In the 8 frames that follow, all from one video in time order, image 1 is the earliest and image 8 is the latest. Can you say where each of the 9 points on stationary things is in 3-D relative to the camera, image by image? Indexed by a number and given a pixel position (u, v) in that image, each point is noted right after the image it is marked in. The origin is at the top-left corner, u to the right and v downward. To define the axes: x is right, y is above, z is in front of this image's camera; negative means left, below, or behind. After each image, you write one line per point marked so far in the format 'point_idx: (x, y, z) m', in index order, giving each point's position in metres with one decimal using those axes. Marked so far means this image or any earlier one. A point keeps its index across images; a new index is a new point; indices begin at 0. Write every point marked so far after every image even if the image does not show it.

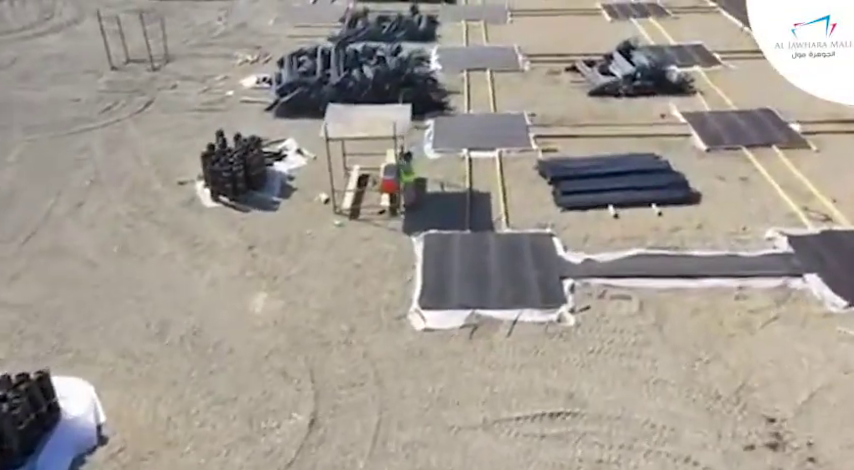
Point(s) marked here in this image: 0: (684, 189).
0: (+5.4, +1.0, +16.6) m
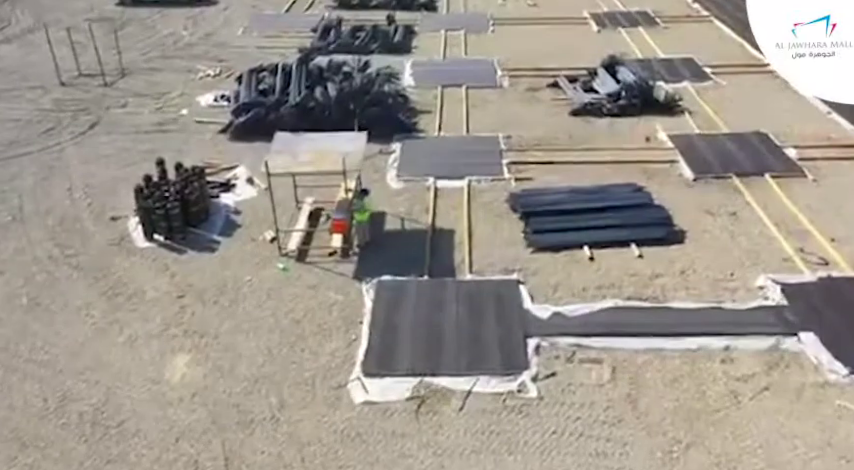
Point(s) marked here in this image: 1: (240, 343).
0: (+4.6, +0.1, +15.1) m
1: (-2.8, -1.6, +12.0) m
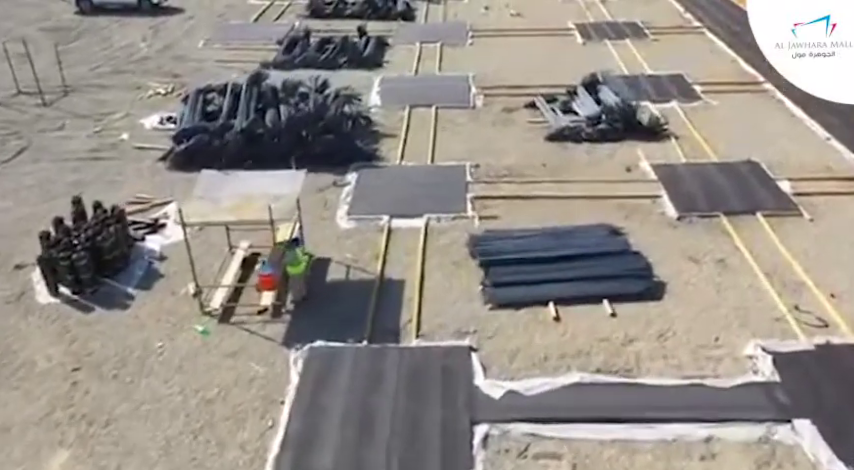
0: (+3.6, -0.8, +13.3) m
1: (-3.8, -2.5, +10.2) m
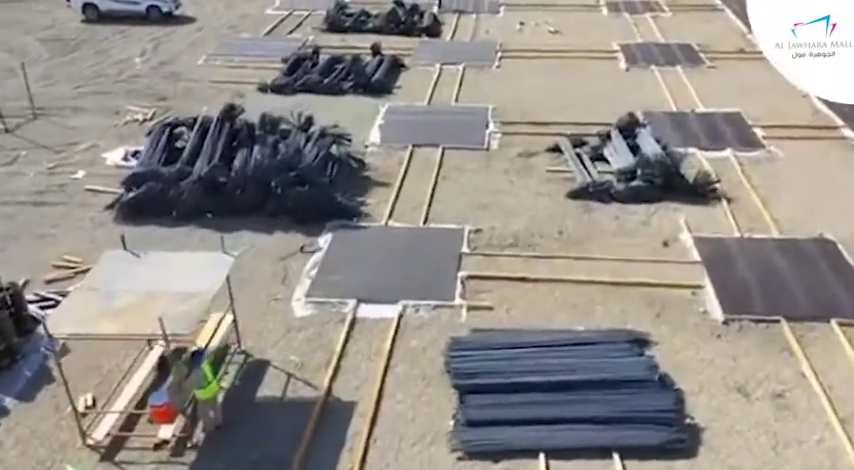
0: (+3.0, -2.4, +9.8) m
1: (-4.6, -3.9, +7.2) m
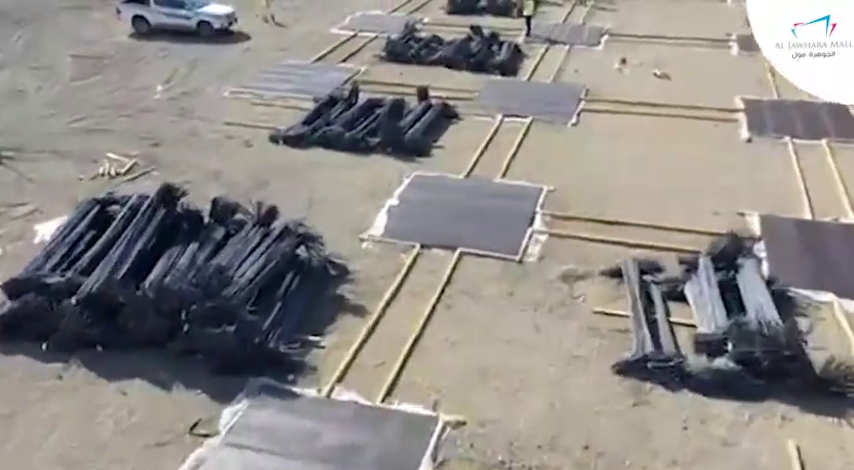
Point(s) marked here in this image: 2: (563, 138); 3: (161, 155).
0: (+1.4, -4.9, +4.2) m
1: (-6.7, -5.8, +2.9) m
2: (+3.3, +2.4, +19.1) m
3: (-6.2, +1.9, +18.5) m
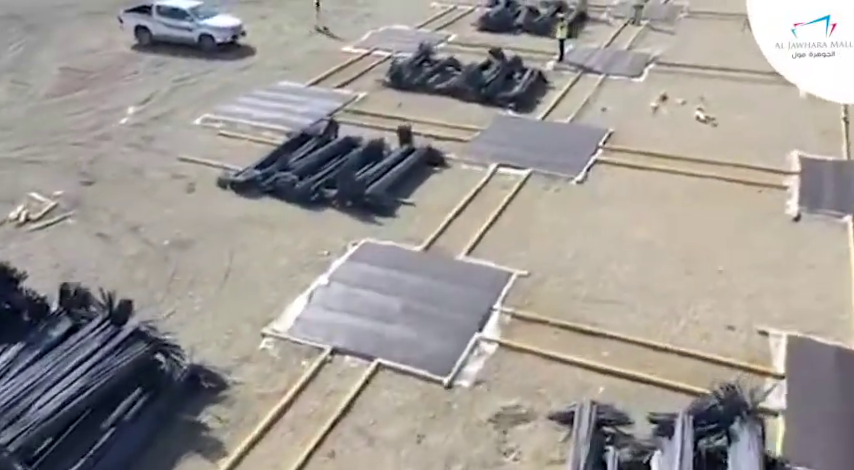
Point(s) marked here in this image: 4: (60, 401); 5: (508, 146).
0: (-1.1, -6.3, +1.0) m
1: (-9.3, -6.8, +0.5) m
2: (+2.7, +0.7, +15.6) m
3: (-6.9, +0.8, +16.0) m
4: (-4.1, -1.8, +8.8) m
5: (+1.8, +2.1, +18.0) m
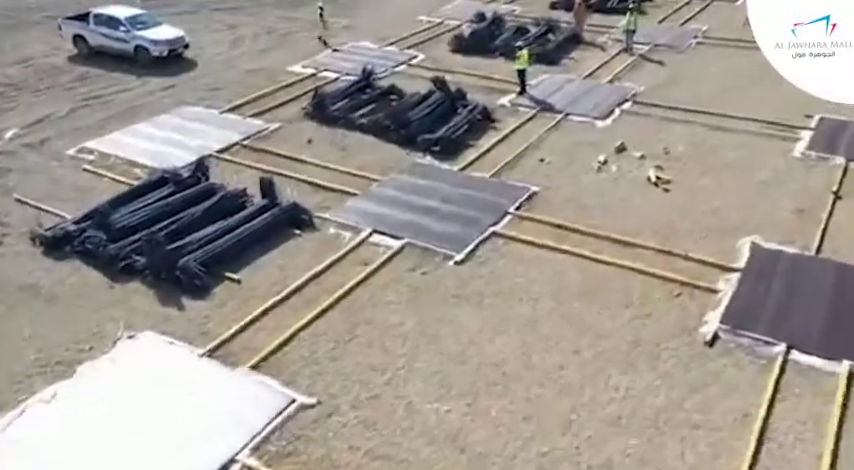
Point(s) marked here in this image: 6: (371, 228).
0: (-5.5, -7.6, -1.8) m
1: (-13.8, -7.5, -1.6) m
2: (0.0, -0.8, +12.3) m
3: (-9.5, -0.2, +13.6) m
4: (-7.5, -2.9, +6.2) m
5: (-0.5, +0.6, +14.8) m
6: (-1.0, +0.1, +13.8) m
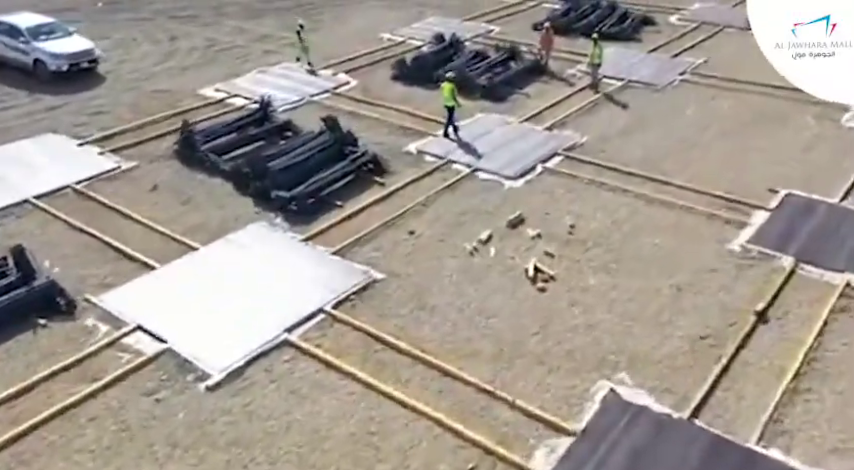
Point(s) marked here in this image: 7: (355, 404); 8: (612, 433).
0: (-10.3, -8.5, -4.5) m
1: (-18.5, -8.0, -3.5) m
2: (-3.3, -2.2, +9.2) m
3: (-12.5, -1.0, +11.2) m
4: (-11.4, -3.8, +3.7) m
5: (-3.5, -0.8, +11.7) m
6: (-4.1, -1.2, +10.8) m
7: (-0.8, -2.0, +9.4) m
8: (+2.1, -2.2, +8.8) m
